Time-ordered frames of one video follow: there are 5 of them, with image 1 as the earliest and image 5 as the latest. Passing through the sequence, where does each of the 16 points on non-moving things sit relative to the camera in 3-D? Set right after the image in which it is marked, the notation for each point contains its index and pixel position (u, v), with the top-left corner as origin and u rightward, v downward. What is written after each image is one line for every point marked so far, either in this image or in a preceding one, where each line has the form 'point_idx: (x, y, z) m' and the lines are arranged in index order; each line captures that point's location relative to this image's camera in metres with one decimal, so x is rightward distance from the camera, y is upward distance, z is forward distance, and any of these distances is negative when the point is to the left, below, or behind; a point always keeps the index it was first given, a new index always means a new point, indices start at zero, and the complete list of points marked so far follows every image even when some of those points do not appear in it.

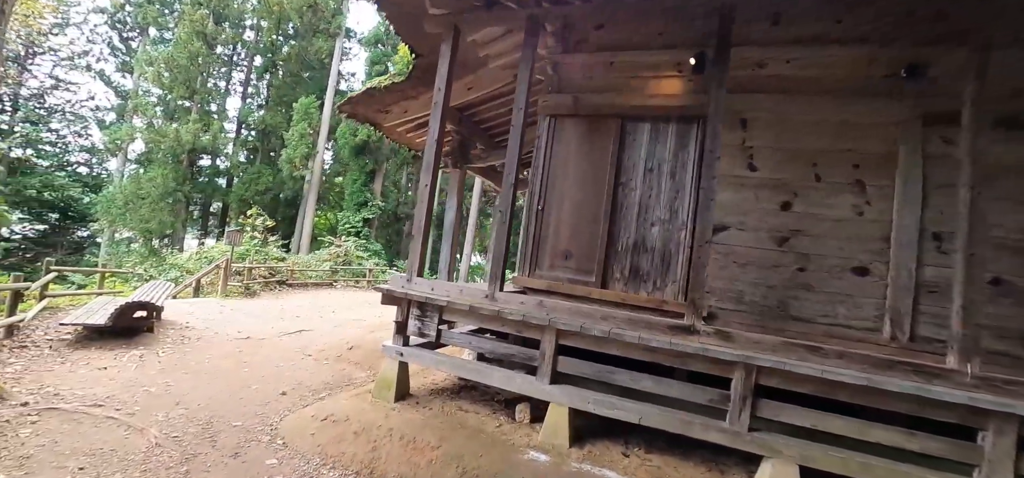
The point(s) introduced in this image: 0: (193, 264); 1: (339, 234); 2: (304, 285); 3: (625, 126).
0: (-9.3, -0.7, +13.5) m
1: (-7.5, +0.2, +19.8) m
2: (-6.0, -1.4, +13.3) m
3: (+1.1, +1.1, +4.4) m
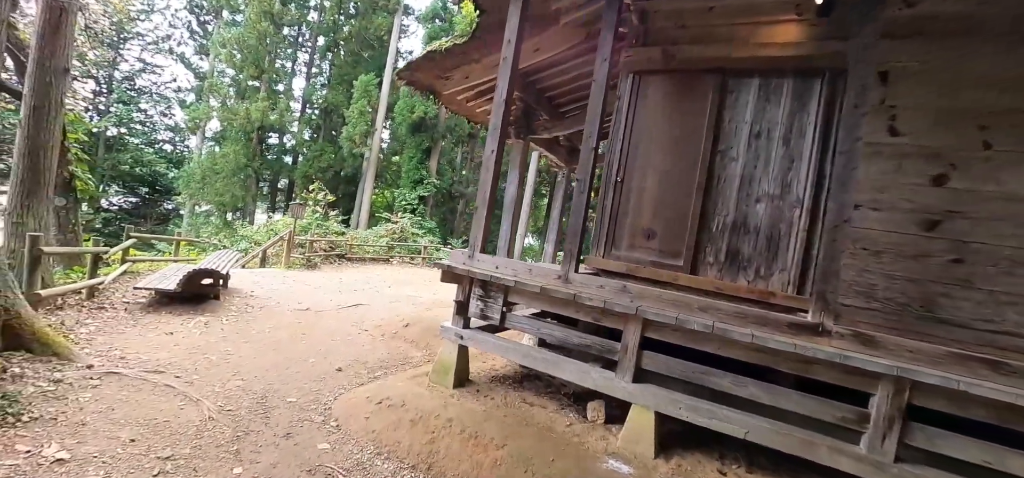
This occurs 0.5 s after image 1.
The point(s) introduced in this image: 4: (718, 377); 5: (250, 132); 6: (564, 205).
0: (-7.7, +0.1, +13.9) m
1: (-5.1, +1.2, +20.0) m
2: (-4.4, -0.6, +13.4) m
3: (+1.7, +1.3, +3.7) m
4: (+1.3, -0.9, +2.9) m
5: (-11.4, +4.6, +19.8) m
6: (+1.3, +0.7, +9.3) m
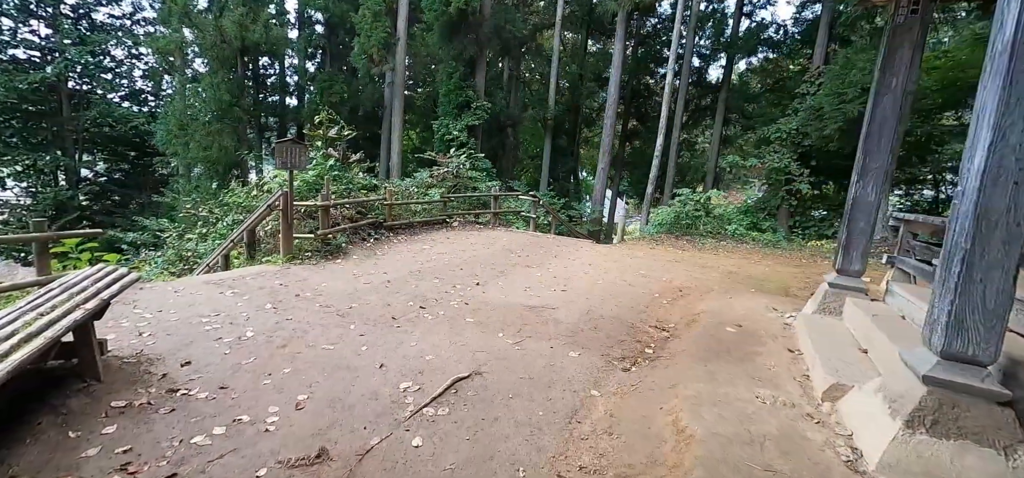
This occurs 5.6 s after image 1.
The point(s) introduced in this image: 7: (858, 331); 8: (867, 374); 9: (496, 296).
0: (-5.2, +0.8, +9.2) m
1: (-2.4, +2.9, +14.9) m
2: (-1.9, +0.2, +8.6) m
3: (+3.6, +1.2, -1.7) m
4: (+3.3, -1.1, -2.2) m
5: (-9.0, +5.8, +14.6) m
6: (+3.5, +1.3, +4.0) m
7: (+3.0, -0.8, +3.9) m
8: (+2.5, -0.9, +3.0) m
9: (-0.2, -0.6, +4.9) m
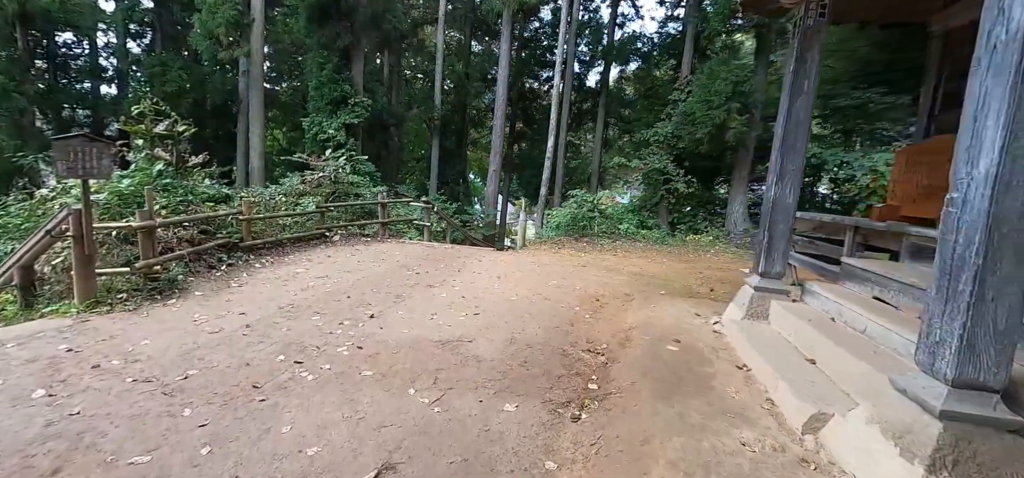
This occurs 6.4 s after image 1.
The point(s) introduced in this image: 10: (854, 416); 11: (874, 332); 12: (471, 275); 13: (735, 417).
0: (-7.0, +0.3, +6.9) m
1: (-5.8, +2.5, +13.1) m
2: (-3.6, -0.1, +7.1) m
3: (+4.2, +1.2, -1.5) m
4: (+4.1, -1.0, -2.0) m
5: (-12.2, +5.0, +11.2) m
6: (+2.7, +1.3, +4.0) m
7: (+2.4, -0.8, +3.8) m
8: (+2.0, -1.0, +2.8) m
9: (-1.0, -0.8, +4.0) m
10: (+1.9, -1.0, +2.6) m
11: (+2.7, -0.7, +3.3) m
12: (-0.5, -0.5, +6.3) m
13: (+1.2, -1.0, +2.6) m
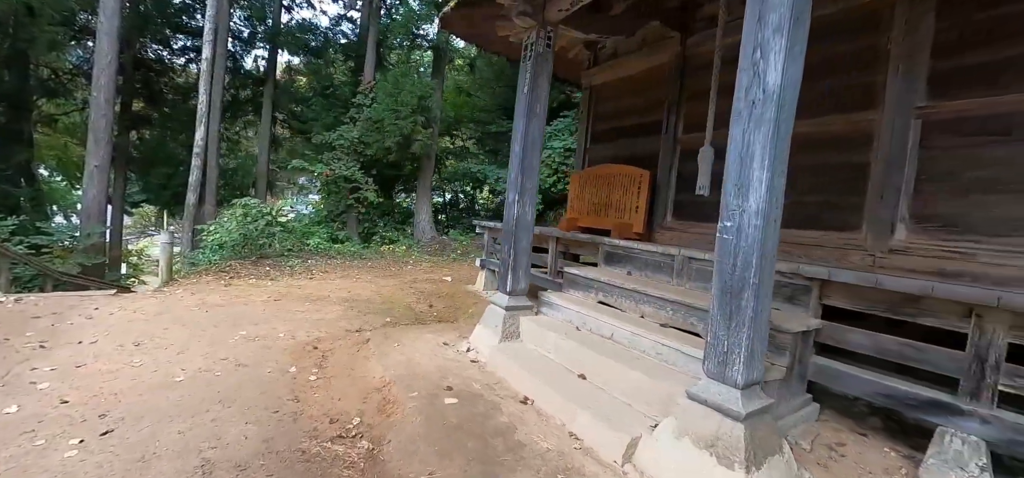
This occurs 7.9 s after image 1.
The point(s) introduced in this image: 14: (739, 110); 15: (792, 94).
0: (-8.8, -0.3, -0.1) m
1: (-12.1, +1.7, +5.3) m
2: (-6.4, -0.6, +2.2) m
3: (+5.1, +1.4, +0.9) m
4: (+5.5, -0.9, +0.5) m
5: (-15.8, +4.0, -0.4) m
6: (+0.3, +1.2, +4.1) m
7: (+0.3, -0.9, +3.7) m
8: (+0.8, -1.1, +2.7) m
9: (-2.3, -1.1, +1.6) m
10: (+0.8, -1.1, +2.5) m
11: (+0.9, -0.8, +3.5) m
12: (-3.5, -0.8, +3.6) m
13: (+0.3, -1.1, +2.1) m
14: (+1.2, +0.7, +2.4) m
15: (+1.5, +0.8, +2.3) m
